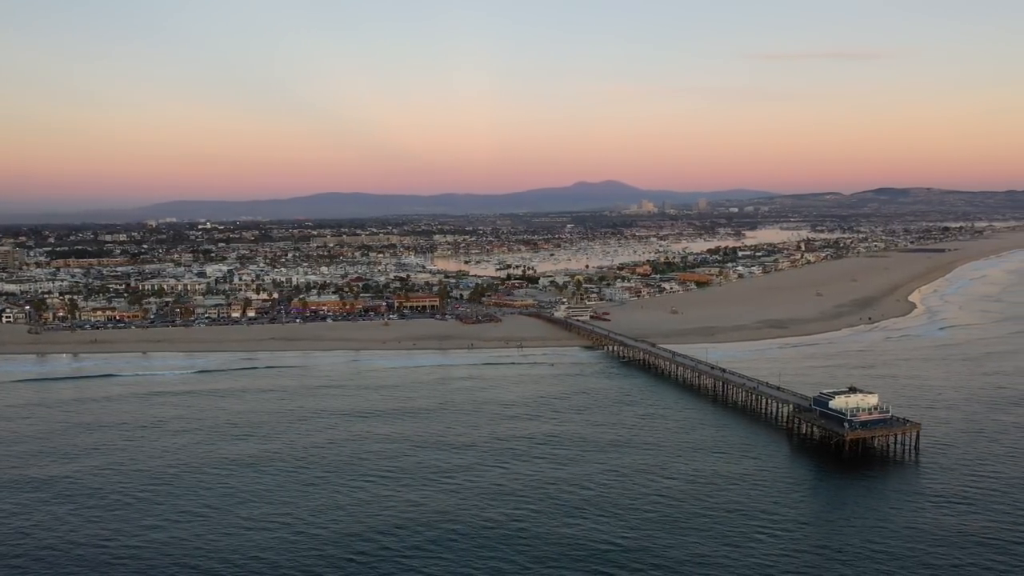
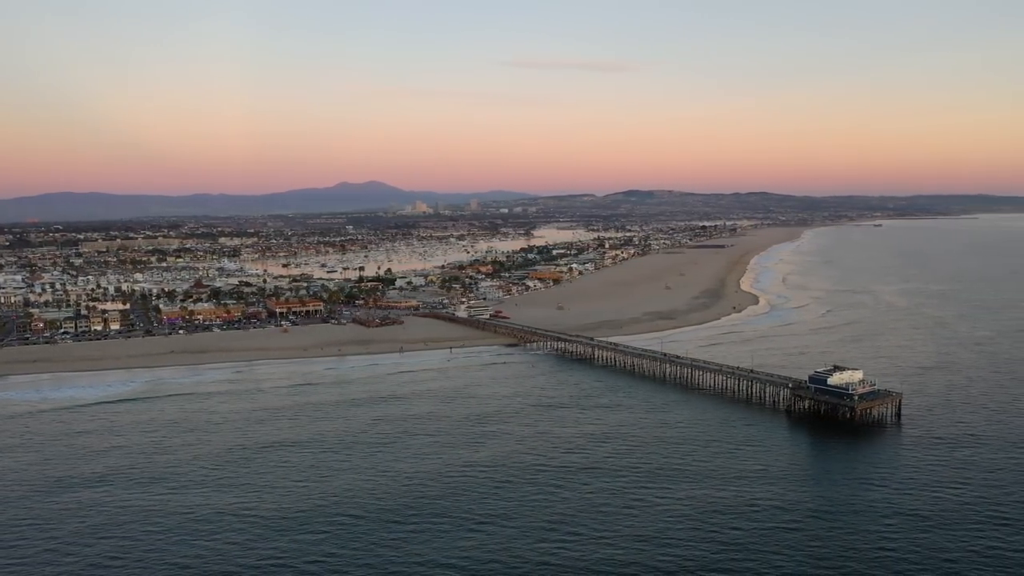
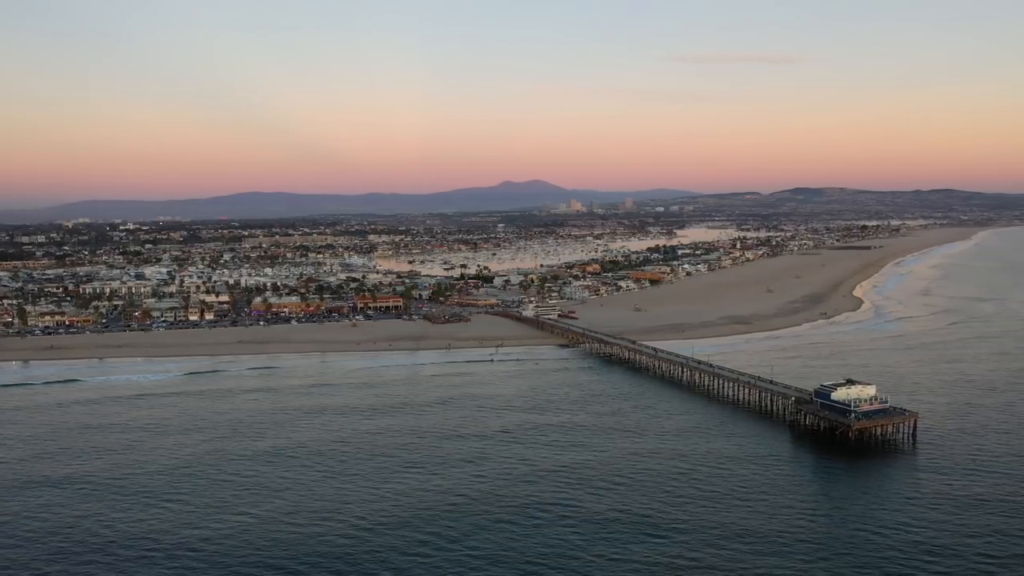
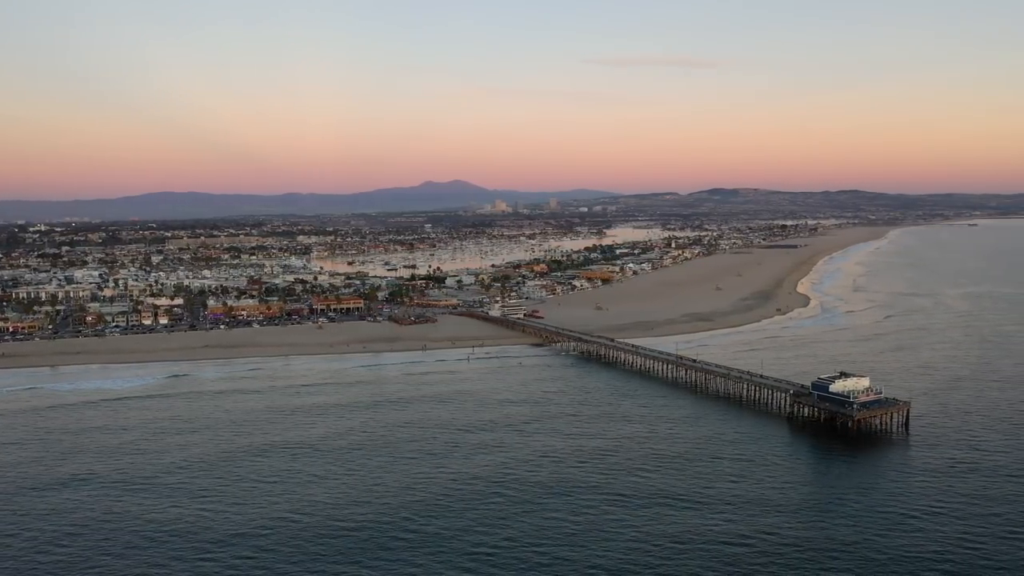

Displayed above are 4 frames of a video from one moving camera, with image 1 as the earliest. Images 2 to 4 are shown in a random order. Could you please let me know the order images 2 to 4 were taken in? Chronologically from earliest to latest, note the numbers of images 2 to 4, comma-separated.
3, 4, 2
